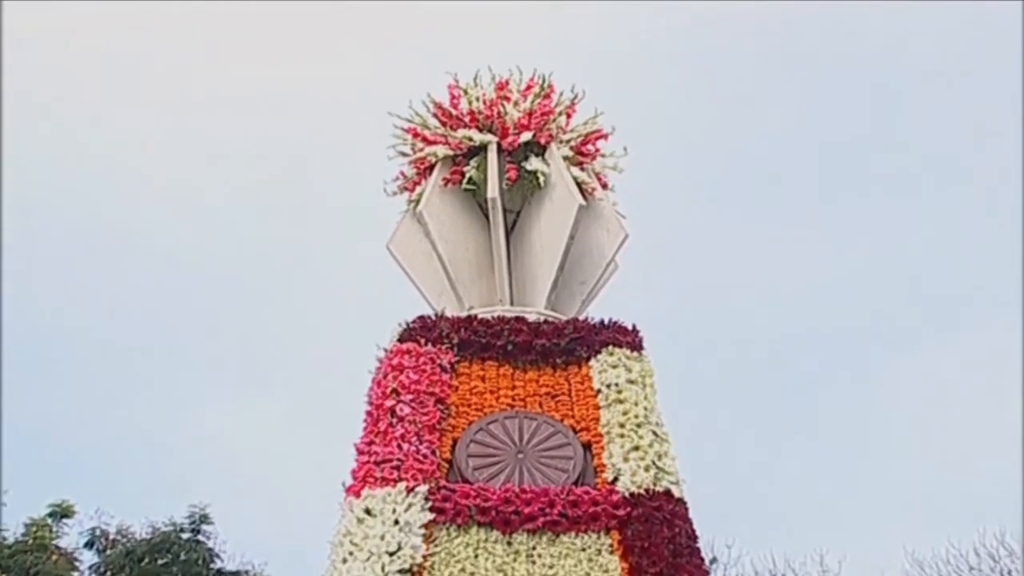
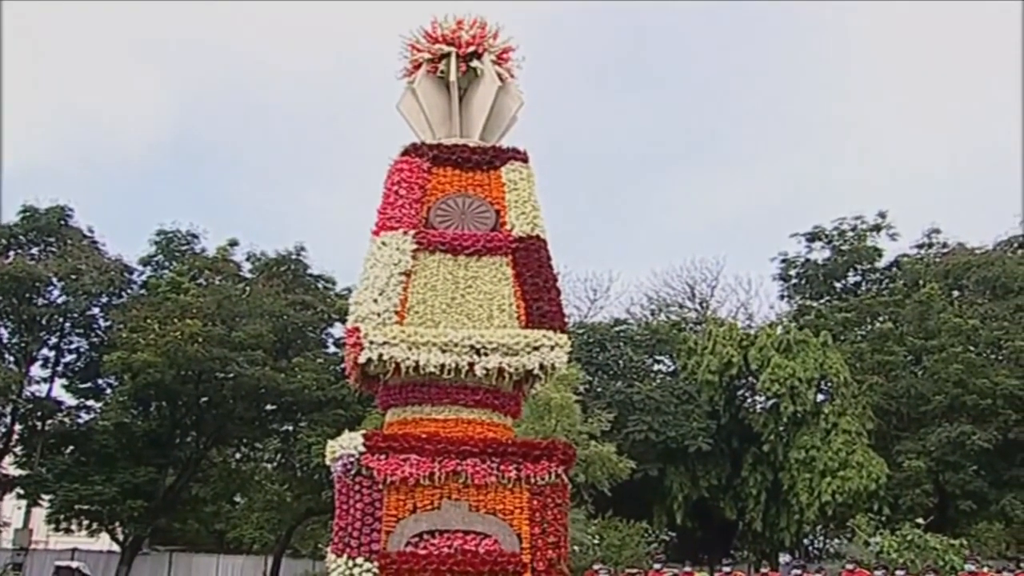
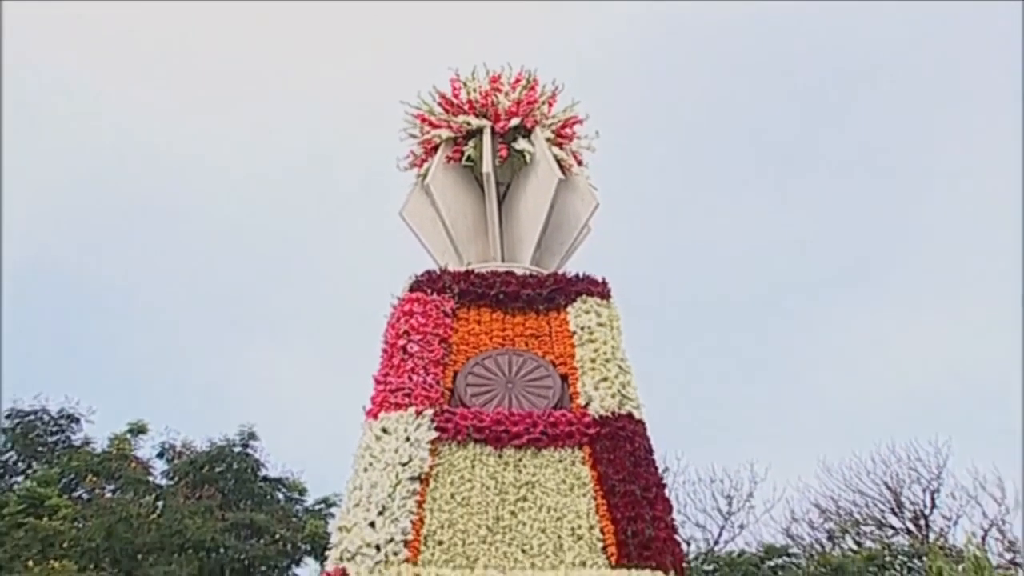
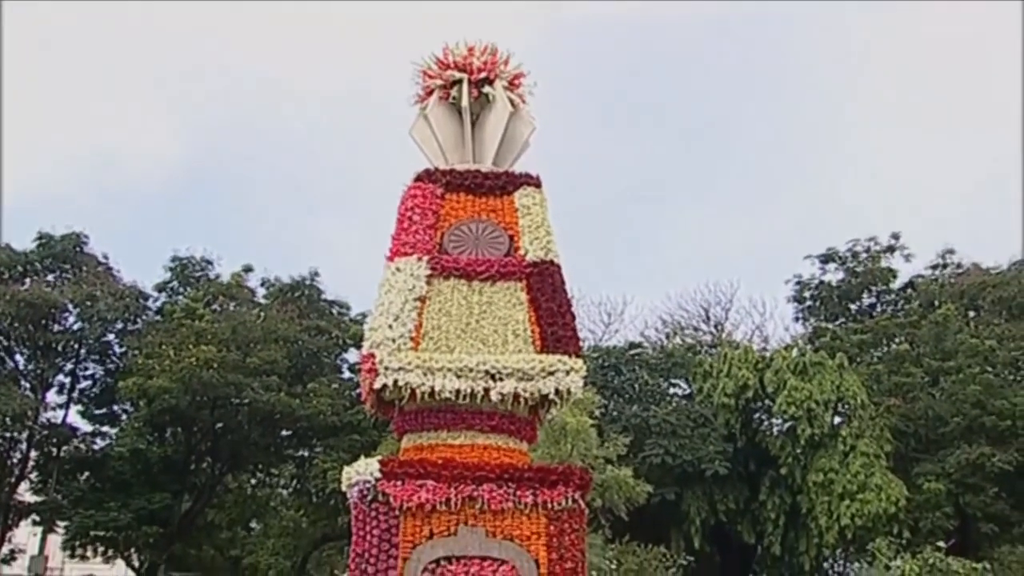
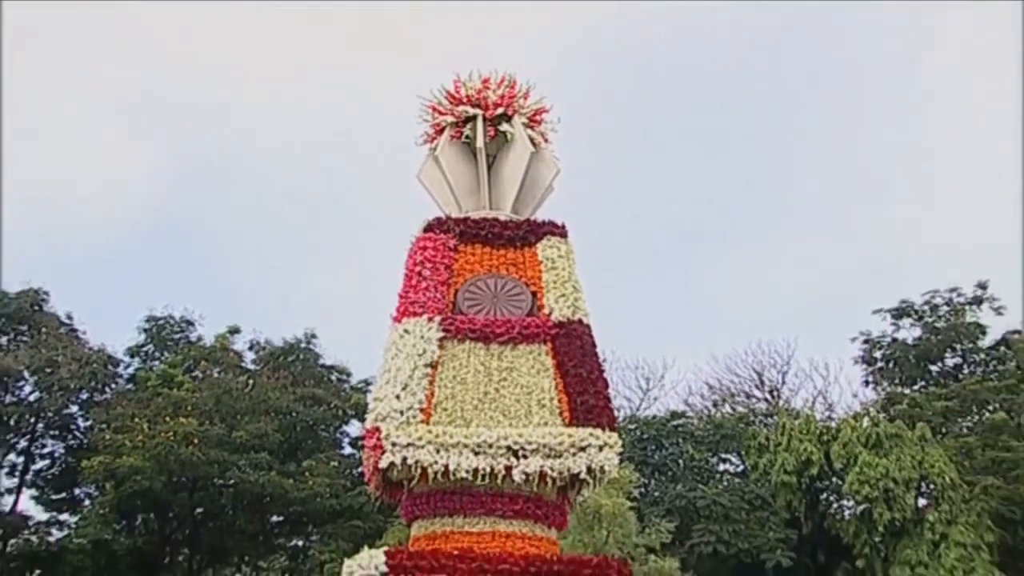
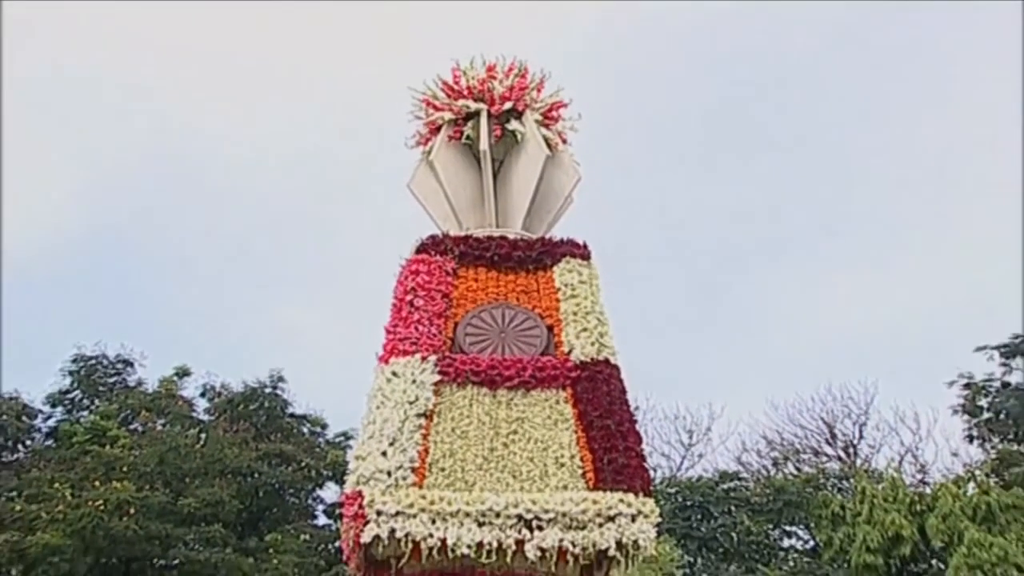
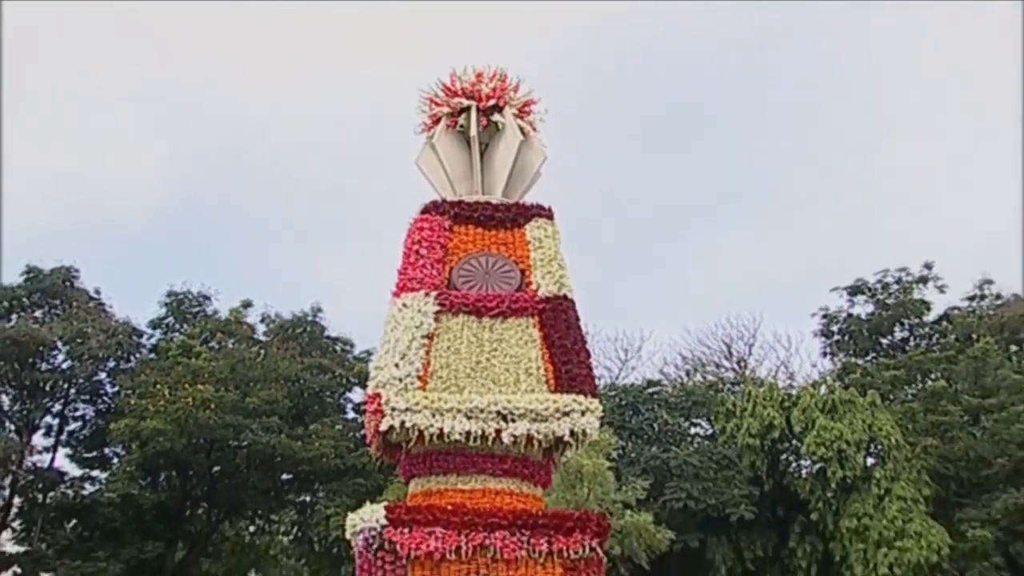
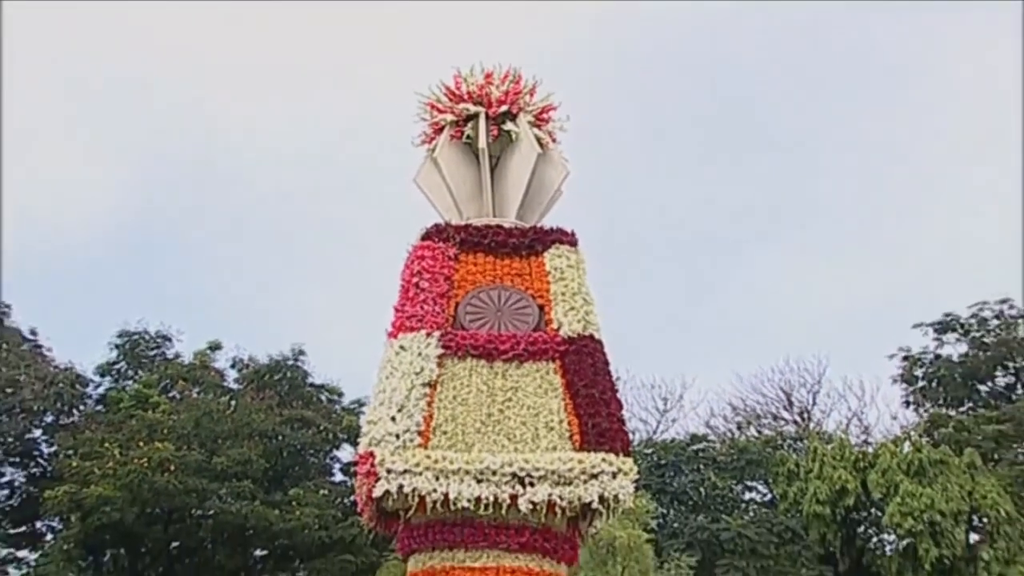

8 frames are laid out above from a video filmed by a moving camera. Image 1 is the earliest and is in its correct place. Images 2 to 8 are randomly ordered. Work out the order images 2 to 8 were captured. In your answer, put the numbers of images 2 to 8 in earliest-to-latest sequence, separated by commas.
3, 6, 8, 5, 7, 4, 2
